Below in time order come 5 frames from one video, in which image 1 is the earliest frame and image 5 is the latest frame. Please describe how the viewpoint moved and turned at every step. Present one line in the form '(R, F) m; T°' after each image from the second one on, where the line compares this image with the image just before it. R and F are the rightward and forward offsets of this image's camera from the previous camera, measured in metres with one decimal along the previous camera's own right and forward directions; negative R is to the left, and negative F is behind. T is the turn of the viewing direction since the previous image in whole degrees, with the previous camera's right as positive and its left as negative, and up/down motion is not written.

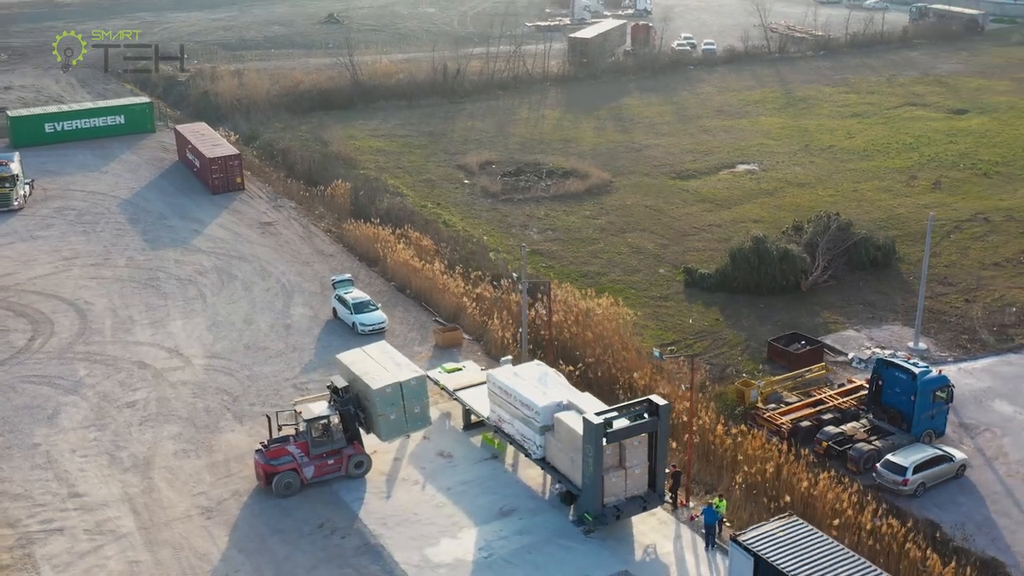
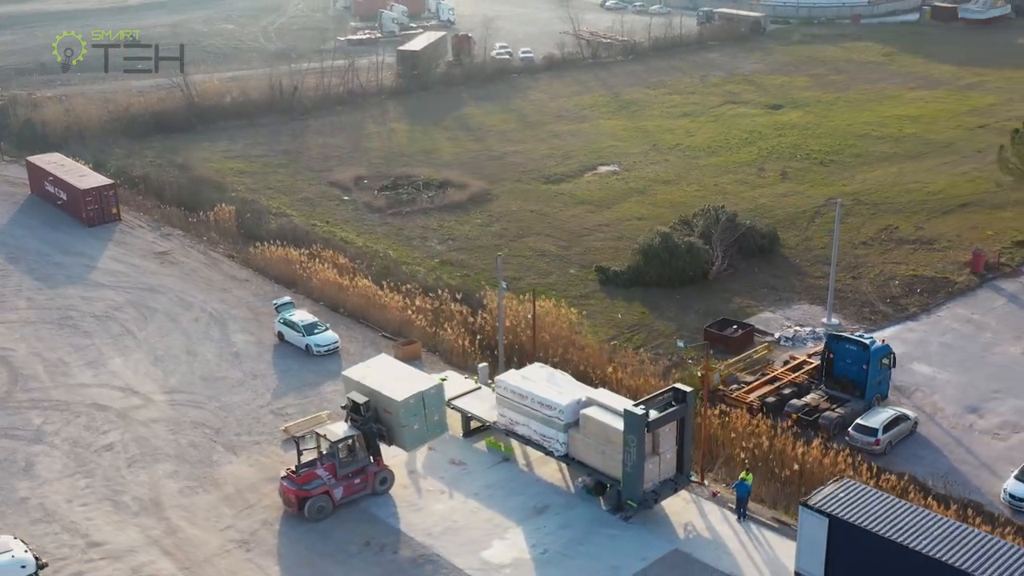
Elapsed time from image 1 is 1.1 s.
(-3.9, -0.3) m; +12°
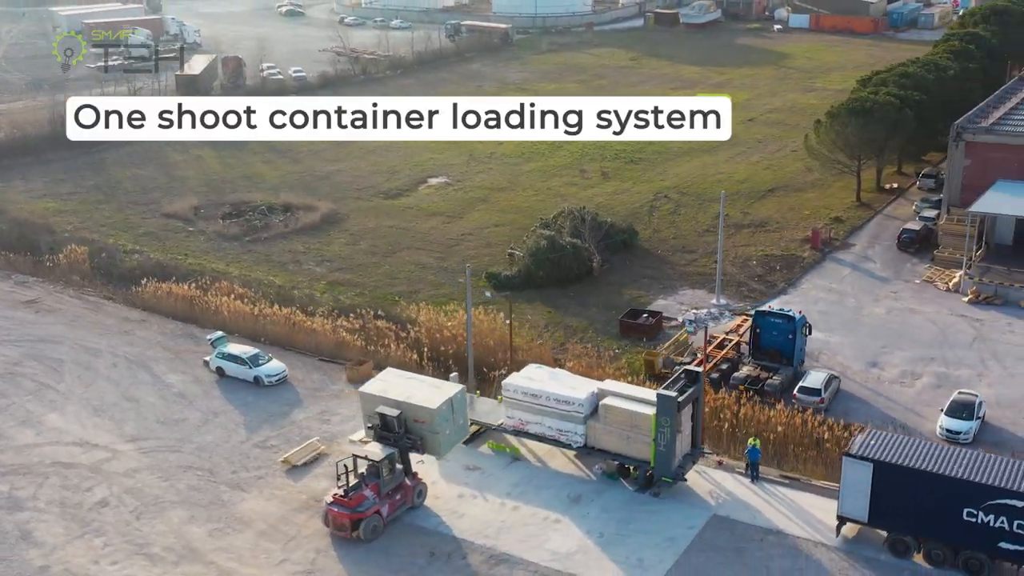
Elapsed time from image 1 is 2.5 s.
(-5.2, -0.2) m; +15°
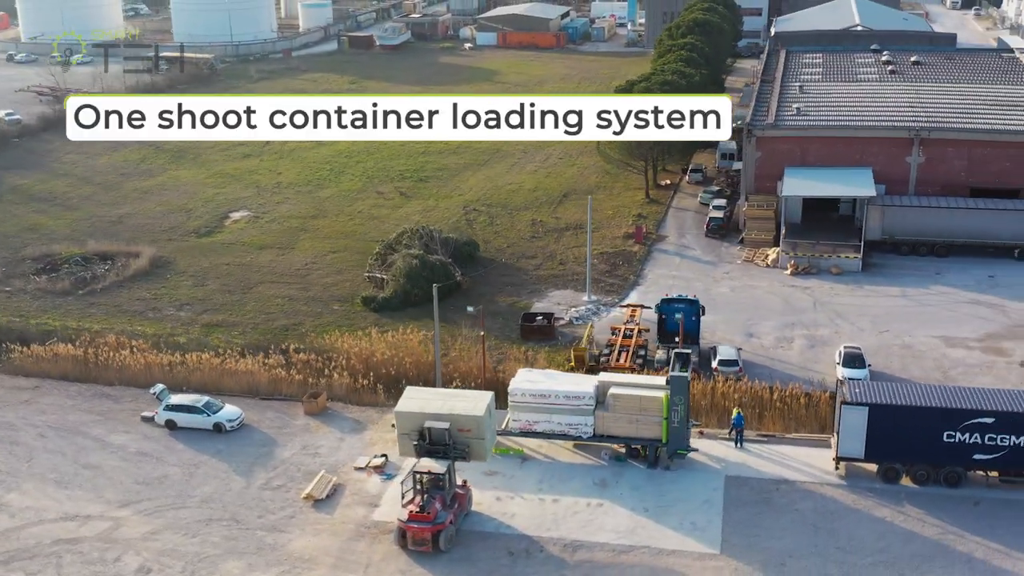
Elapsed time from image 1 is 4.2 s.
(-6.6, -0.2) m; +18°
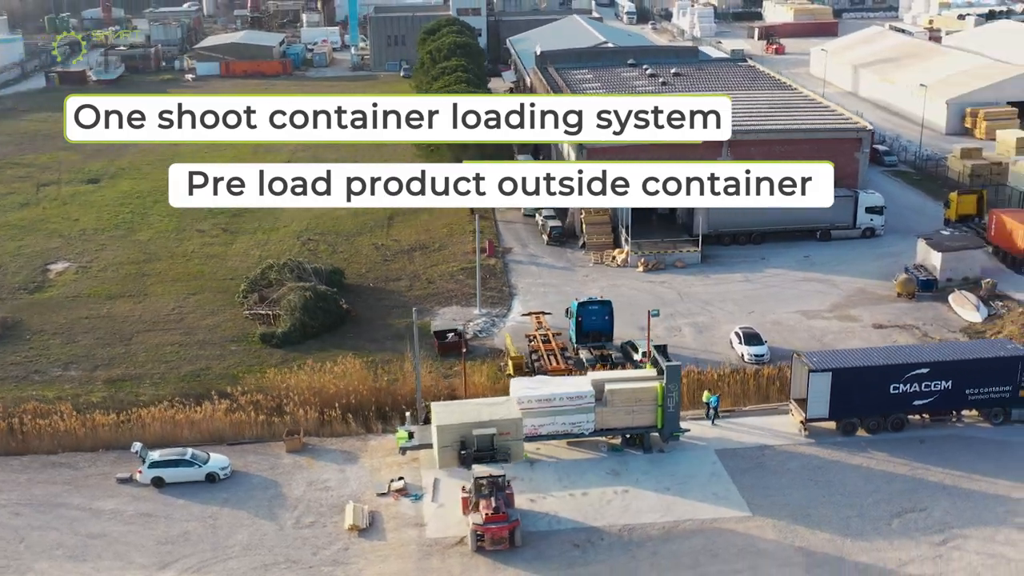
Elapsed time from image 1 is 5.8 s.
(-6.5, -0.3) m; +17°
